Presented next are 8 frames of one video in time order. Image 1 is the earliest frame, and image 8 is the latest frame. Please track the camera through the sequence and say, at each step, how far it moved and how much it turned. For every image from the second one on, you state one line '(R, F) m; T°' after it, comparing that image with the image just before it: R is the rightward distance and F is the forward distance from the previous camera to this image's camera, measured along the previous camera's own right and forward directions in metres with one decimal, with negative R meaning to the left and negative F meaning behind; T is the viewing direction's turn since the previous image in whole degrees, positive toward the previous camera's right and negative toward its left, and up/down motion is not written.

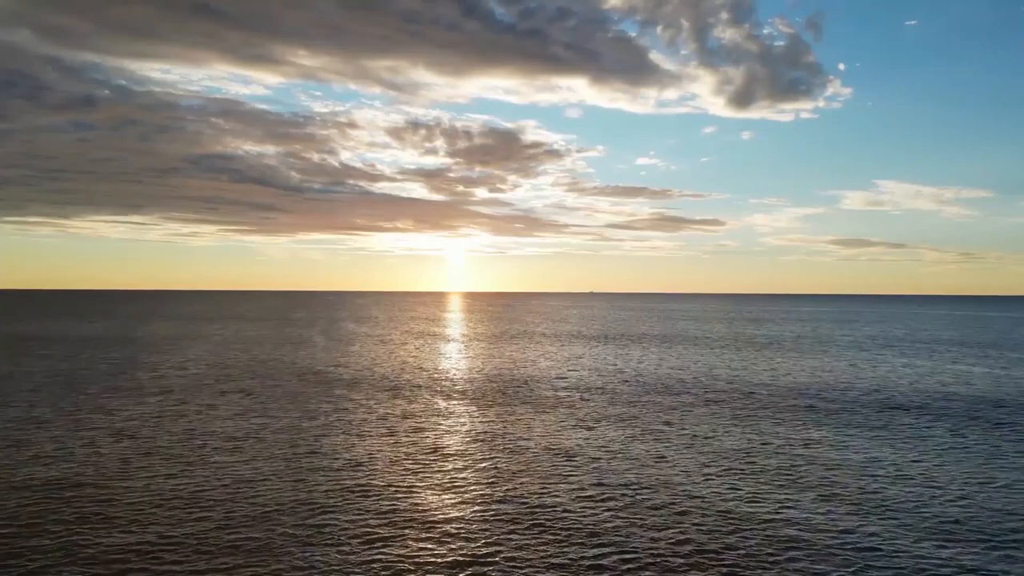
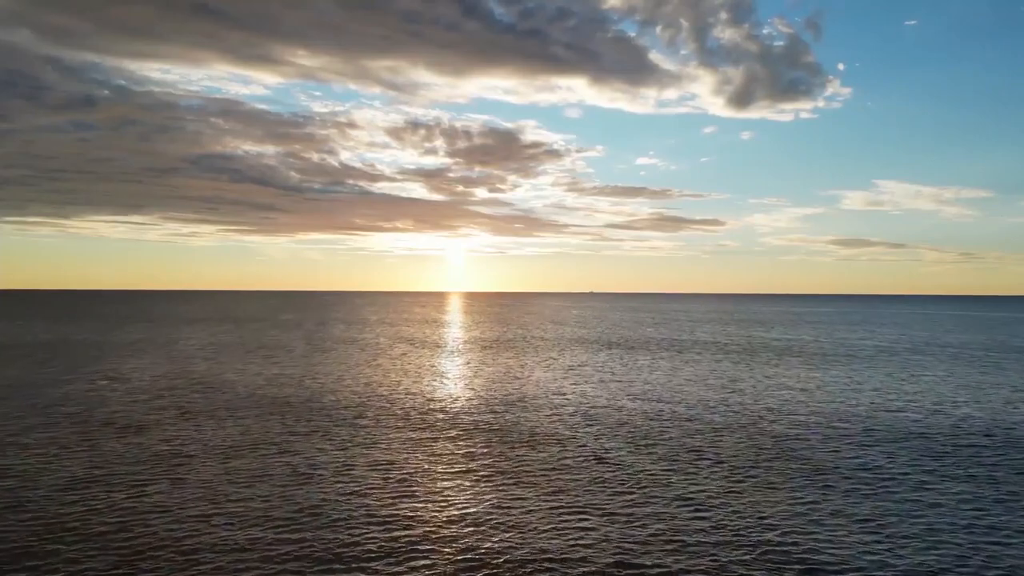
(+0.8, +10.1) m; 0°
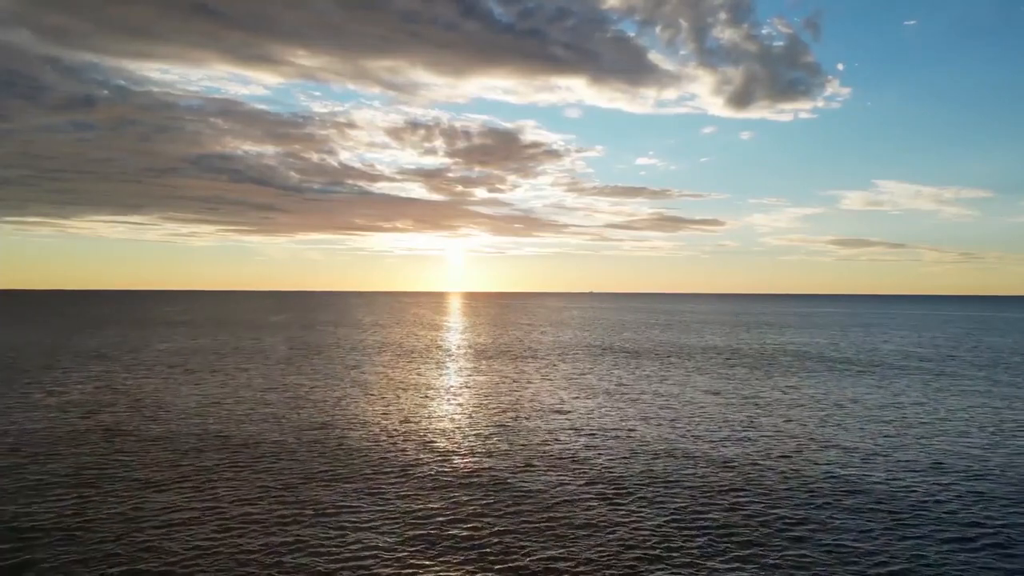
(+0.5, +8.5) m; 0°
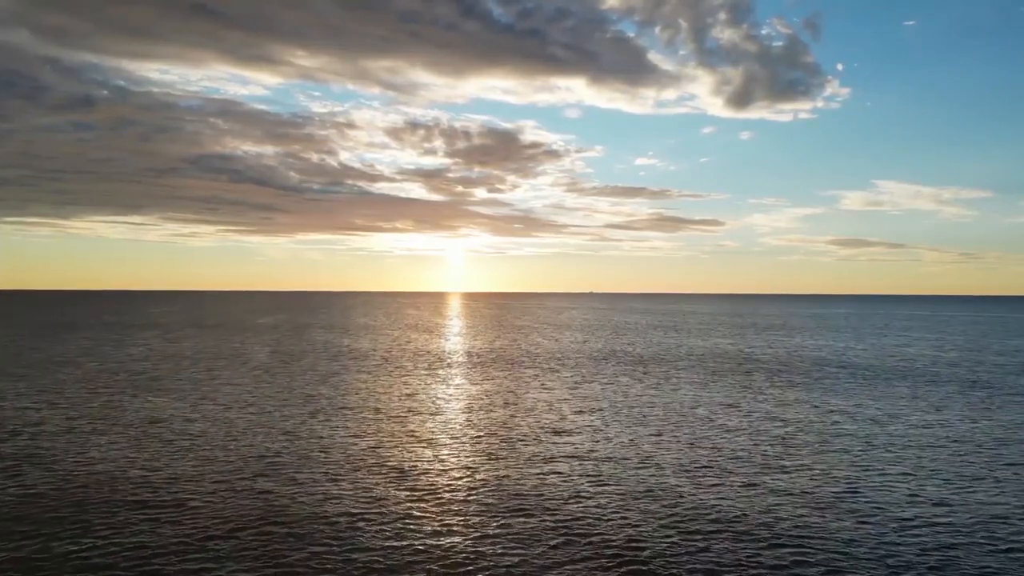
(+0.5, +7.6) m; 0°
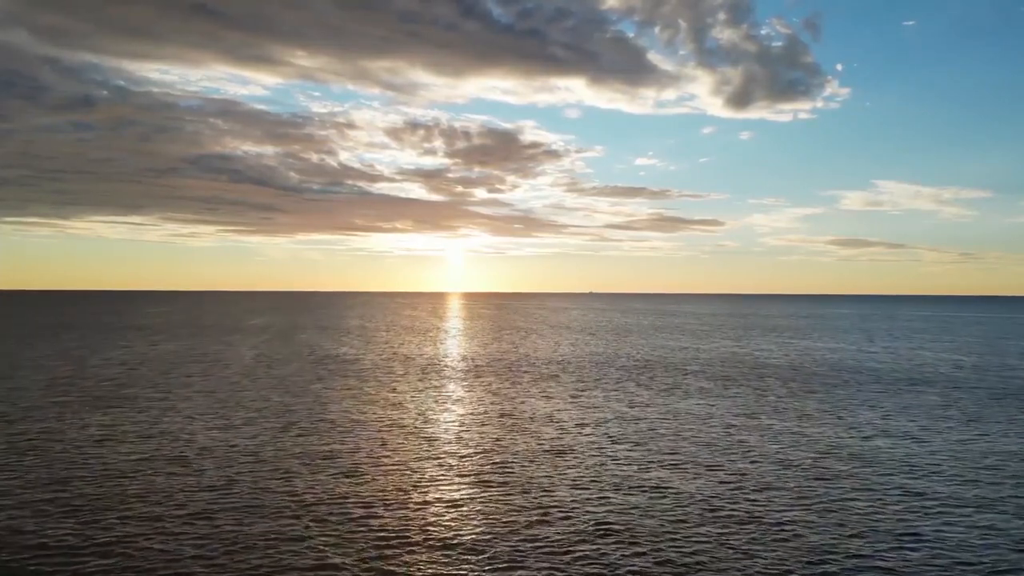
(+0.4, +5.7) m; 0°
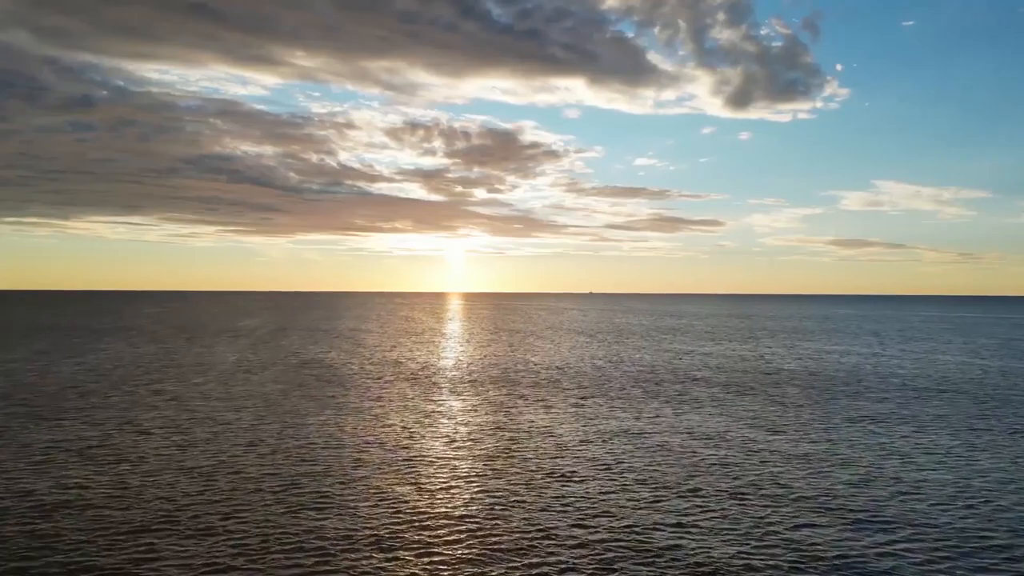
(+0.4, +5.8) m; 0°
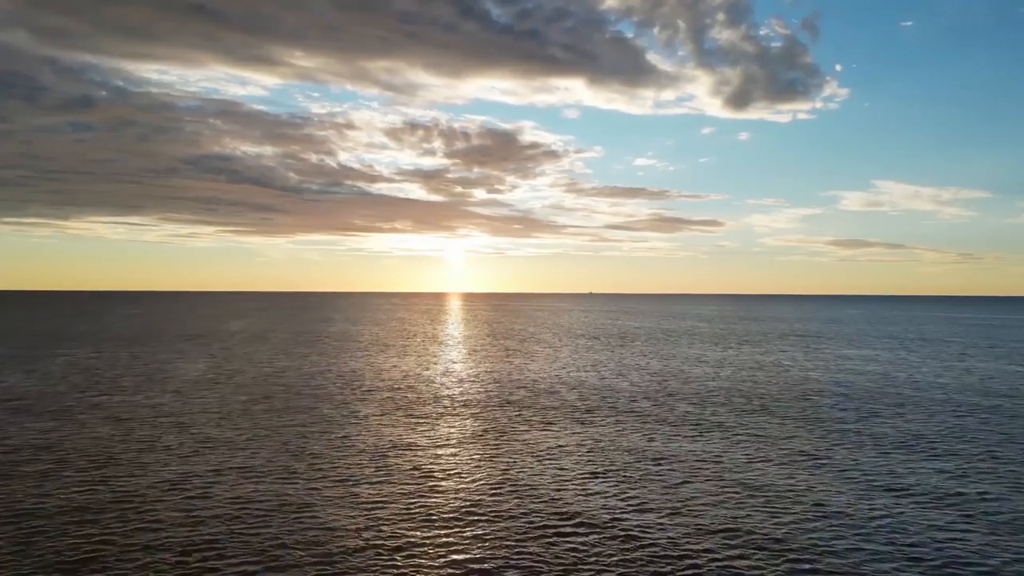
(+0.5, +8.7) m; 0°
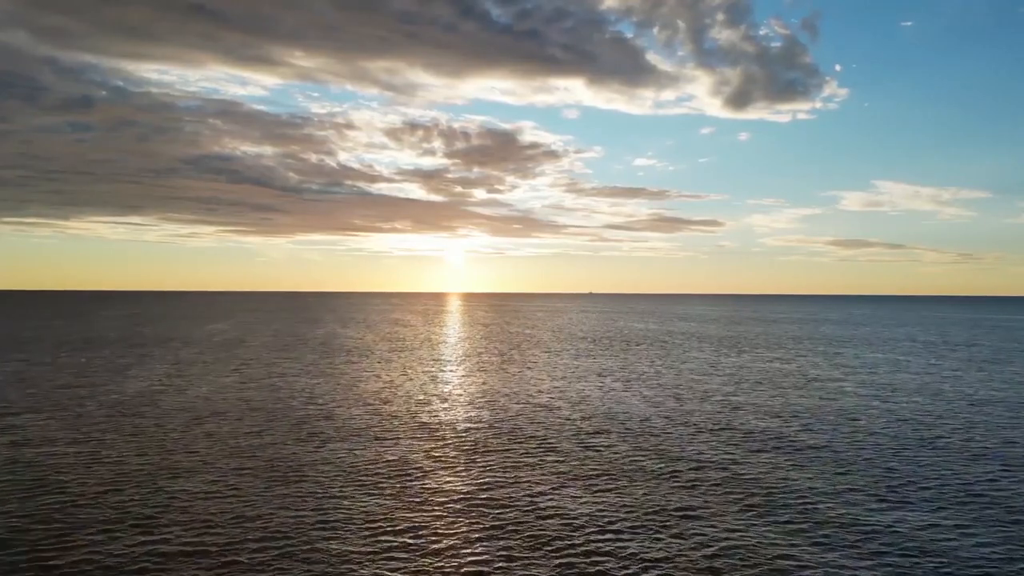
(+0.6, +9.8) m; 0°
